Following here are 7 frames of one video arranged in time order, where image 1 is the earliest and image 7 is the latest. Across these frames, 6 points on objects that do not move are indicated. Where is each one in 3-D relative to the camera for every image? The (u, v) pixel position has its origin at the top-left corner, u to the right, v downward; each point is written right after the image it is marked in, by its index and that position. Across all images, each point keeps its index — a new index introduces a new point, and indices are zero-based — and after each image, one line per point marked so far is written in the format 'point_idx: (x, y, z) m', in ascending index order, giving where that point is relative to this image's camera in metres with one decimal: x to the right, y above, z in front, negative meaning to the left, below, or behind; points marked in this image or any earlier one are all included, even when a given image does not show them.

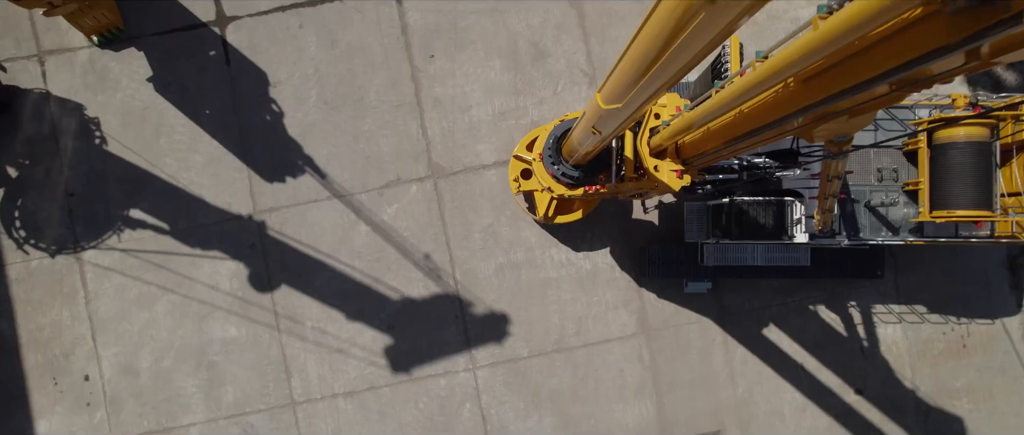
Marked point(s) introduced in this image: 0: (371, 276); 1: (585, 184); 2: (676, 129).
0: (-2.2, -0.9, +7.0) m
1: (+0.9, +0.4, +5.8) m
2: (+1.5, +0.8, +4.0) m
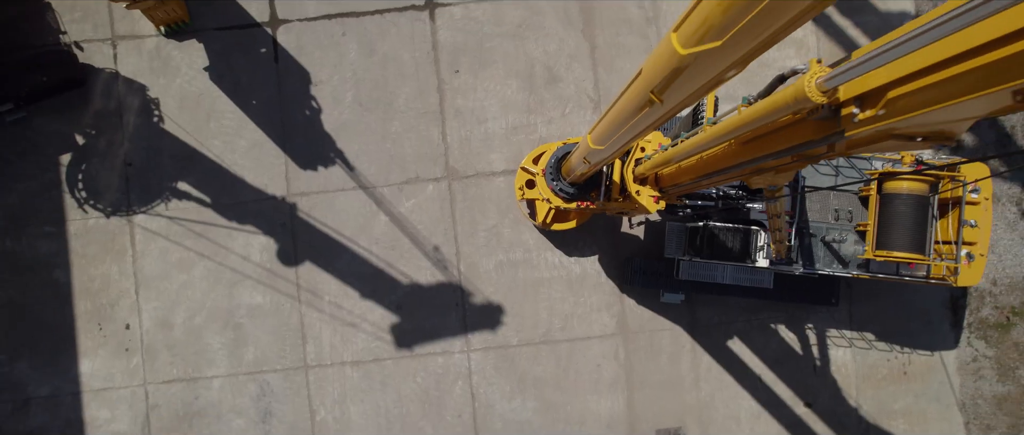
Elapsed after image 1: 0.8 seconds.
0: (-2.3, -0.8, +7.9) m
1: (+1.0, +0.3, +6.7) m
2: (+1.6, +0.6, +4.9) m
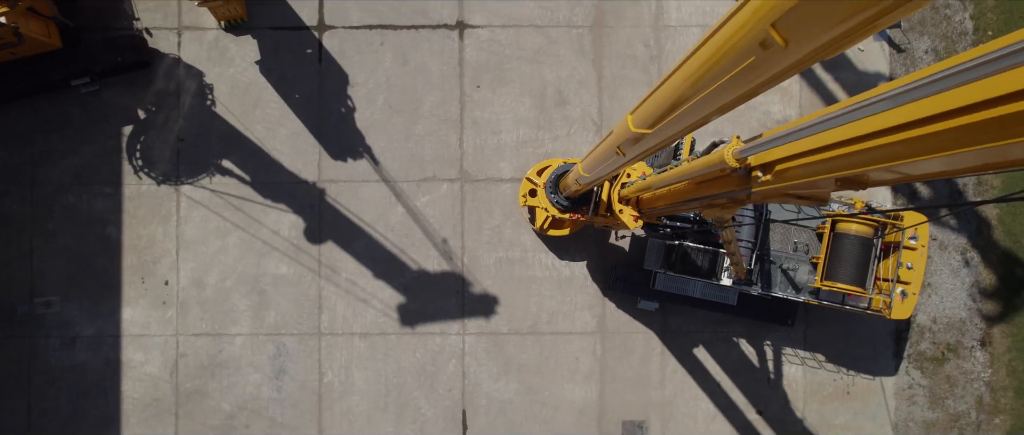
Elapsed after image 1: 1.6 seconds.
0: (-2.3, -0.6, +8.9) m
1: (+1.0, +0.1, +7.7) m
2: (+1.7, +0.4, +5.9) m
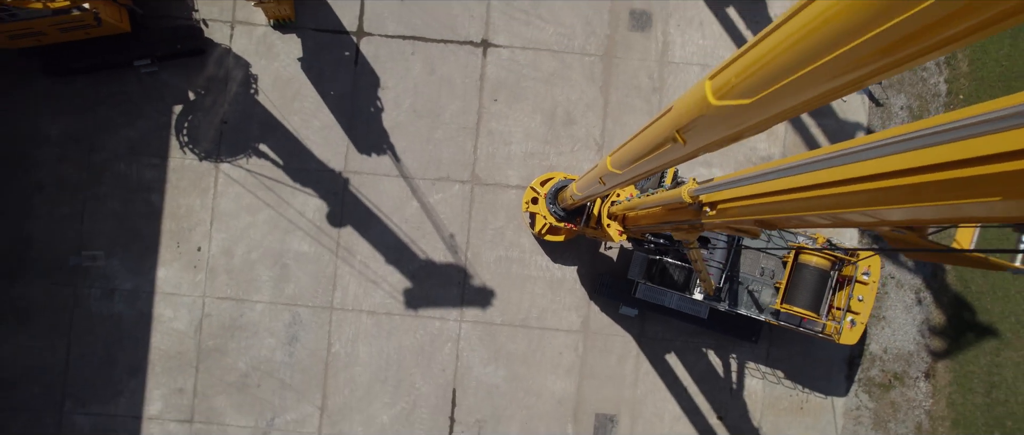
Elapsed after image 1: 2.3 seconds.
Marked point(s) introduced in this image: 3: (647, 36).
0: (-2.3, -0.4, +9.9) m
1: (+1.1, -0.1, +8.7) m
2: (+1.7, +0.2, +6.9) m
3: (+3.0, +4.1, +9.9) m
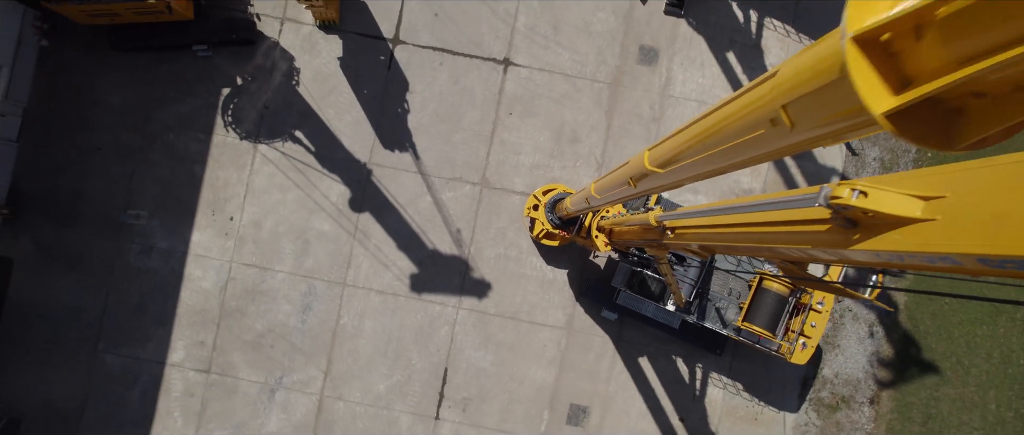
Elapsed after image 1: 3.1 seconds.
0: (-2.3, -0.3, +11.0) m
1: (+1.1, -0.2, +9.7) m
2: (+1.8, -0.1, +7.9) m
3: (+3.5, +3.7, +11.0) m
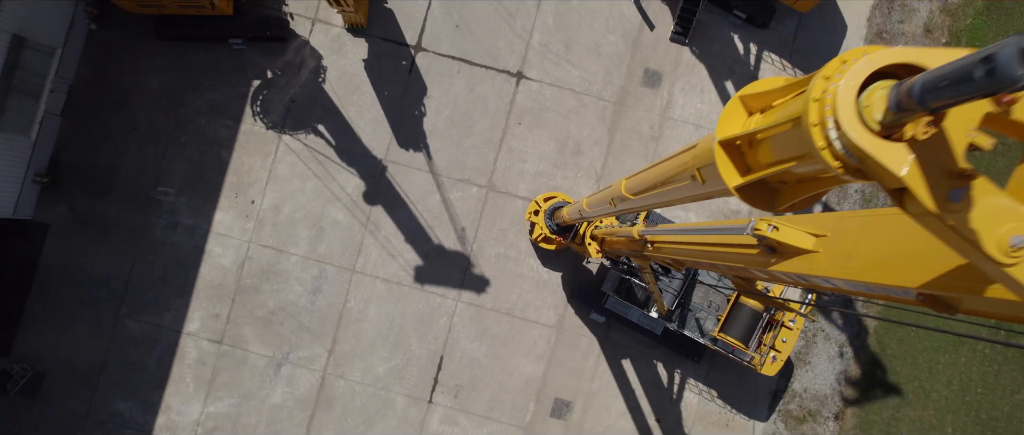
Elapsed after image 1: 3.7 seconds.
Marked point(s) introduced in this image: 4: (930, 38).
0: (-2.2, -0.2, +11.8) m
1: (+1.1, -0.4, +10.5) m
2: (+1.8, -0.3, +8.7) m
3: (+3.8, +3.3, +11.8) m
4: (+10.8, +4.6, +11.4) m
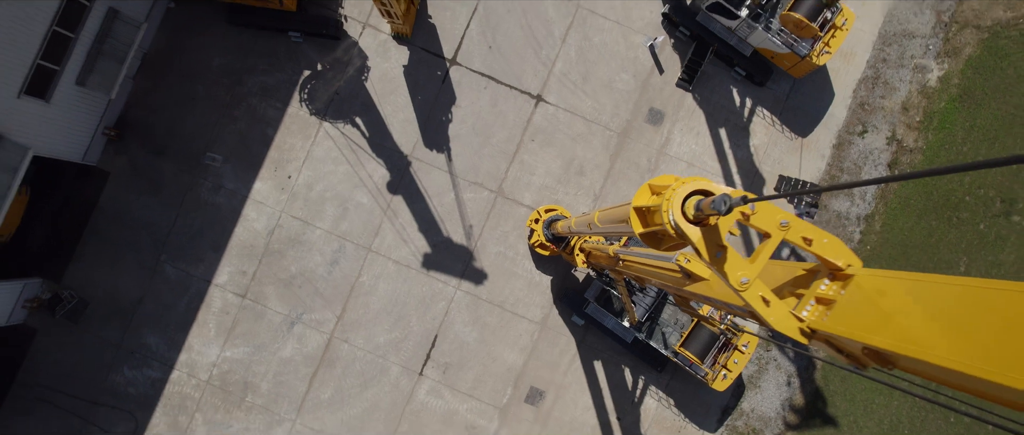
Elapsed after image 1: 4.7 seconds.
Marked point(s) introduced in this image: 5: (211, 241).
0: (-2.1, 0.0, +13.3) m
1: (+1.2, -0.7, +12.0) m
2: (+1.8, -0.7, +10.1) m
3: (+4.3, +2.6, +13.2) m
4: (+11.4, +3.0, +12.8) m
5: (-9.1, -0.7, +13.4) m
